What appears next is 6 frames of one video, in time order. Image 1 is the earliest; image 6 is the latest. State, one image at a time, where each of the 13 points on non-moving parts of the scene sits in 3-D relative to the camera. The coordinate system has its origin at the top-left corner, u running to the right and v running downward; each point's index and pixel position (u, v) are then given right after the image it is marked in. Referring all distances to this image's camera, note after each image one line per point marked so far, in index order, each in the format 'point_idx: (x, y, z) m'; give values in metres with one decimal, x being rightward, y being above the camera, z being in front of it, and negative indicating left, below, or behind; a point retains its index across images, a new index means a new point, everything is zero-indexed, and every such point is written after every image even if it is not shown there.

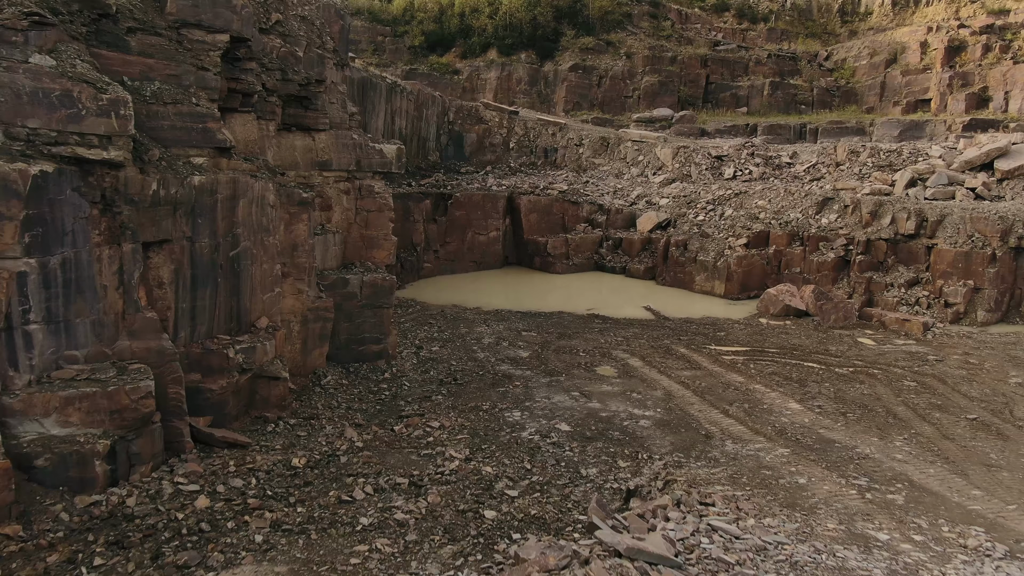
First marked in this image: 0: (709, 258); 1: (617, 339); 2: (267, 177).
0: (+3.3, +0.5, +14.1) m
1: (+1.2, -0.6, +9.9) m
2: (-1.8, +0.8, +6.3) m
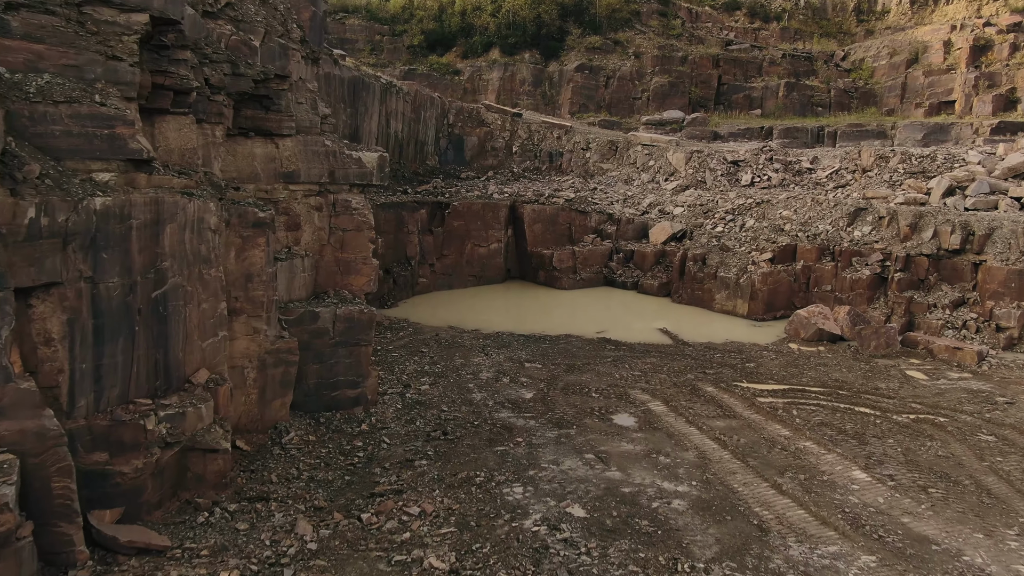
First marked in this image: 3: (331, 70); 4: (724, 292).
0: (+3.3, +0.2, +12.9) m
1: (+1.3, -0.9, +8.7) m
2: (-1.8, +0.6, +5.1) m
3: (-3.1, +3.7, +14.3) m
4: (+3.2, -0.1, +13.0) m
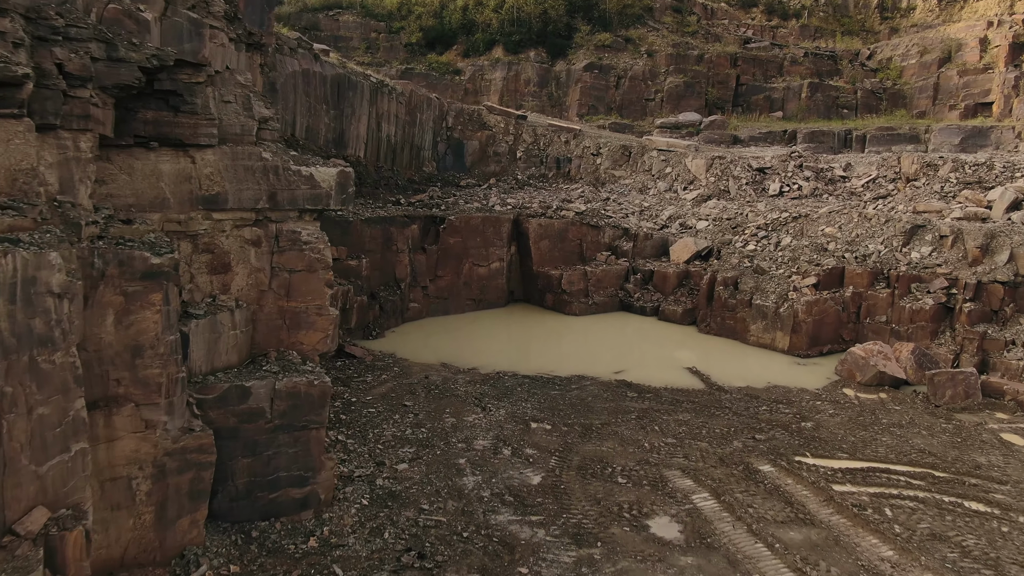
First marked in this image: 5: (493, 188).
0: (+3.4, -0.2, +11.1) m
1: (+1.3, -1.3, +6.9) m
2: (-1.8, +0.2, +3.3) m
3: (-3.0, +3.3, +12.6) m
4: (+3.3, -0.5, +11.2) m
5: (-0.4, +2.2, +18.8) m
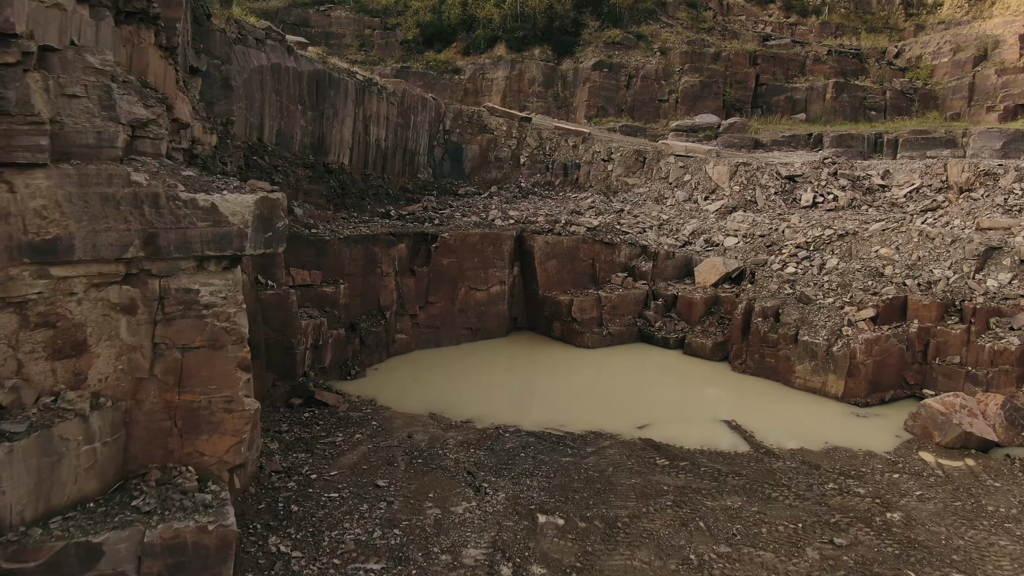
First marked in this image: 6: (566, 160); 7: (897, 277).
0: (+3.4, -0.6, +9.4) m
1: (+1.3, -1.6, +5.2) m
2: (-1.8, -0.2, +1.6) m
3: (-3.0, +3.0, +10.9) m
4: (+3.3, -0.8, +9.5) m
5: (-0.4, +1.8, +17.0) m
6: (+1.2, +2.8, +18.8) m
7: (+4.6, +0.1, +10.0) m
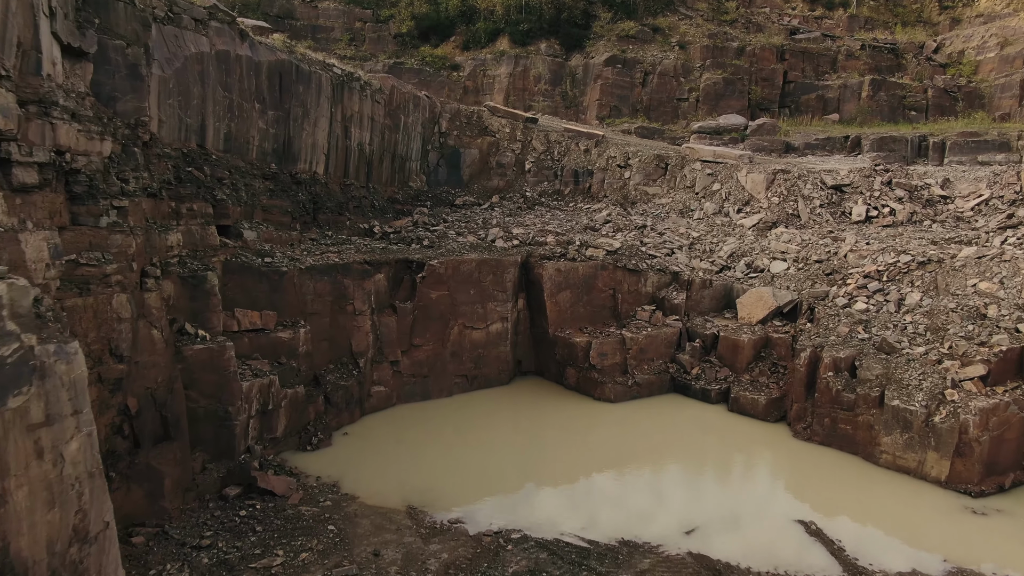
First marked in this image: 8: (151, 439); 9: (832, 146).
0: (+3.4, -1.0, +7.3) m
1: (+1.3, -2.0, +3.1) m
2: (-1.8, -0.6, -0.5) m
3: (-3.0, +2.5, +8.8) m
4: (+3.3, -1.3, +7.3) m
5: (-0.3, +1.4, +14.9) m
6: (+1.3, +2.4, +16.7) m
7: (+4.6, -0.3, +7.9) m
8: (-2.6, -1.1, +6.1) m
9: (+7.1, +3.1, +18.6) m
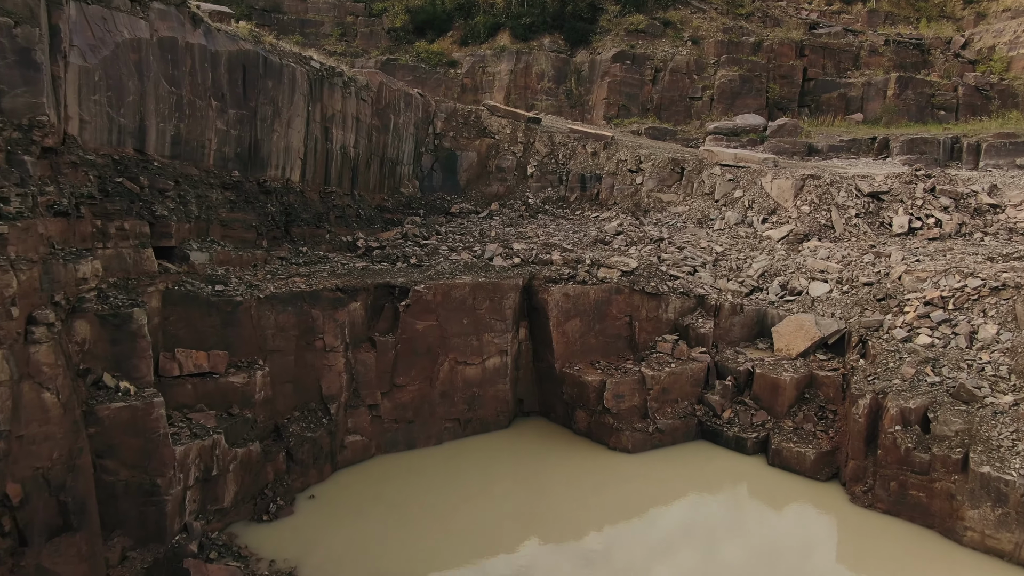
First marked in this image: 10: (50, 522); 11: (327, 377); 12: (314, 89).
0: (+3.4, -1.3, +5.9) m
1: (+1.3, -2.3, +1.7) m
2: (-1.8, -0.8, -1.9) m
3: (-3.0, +2.3, +7.4) m
4: (+3.3, -1.5, +5.9) m
5: (-0.3, +1.1, +13.5) m
6: (+1.3, +2.1, +15.3) m
7: (+4.6, -0.6, +6.5) m
8: (-2.6, -1.4, +4.7) m
9: (+7.1, +2.8, +17.2) m
10: (-2.6, -1.3, +4.8) m
11: (-1.6, -0.8, +7.3) m
12: (-2.4, +2.4, +10.2) m
